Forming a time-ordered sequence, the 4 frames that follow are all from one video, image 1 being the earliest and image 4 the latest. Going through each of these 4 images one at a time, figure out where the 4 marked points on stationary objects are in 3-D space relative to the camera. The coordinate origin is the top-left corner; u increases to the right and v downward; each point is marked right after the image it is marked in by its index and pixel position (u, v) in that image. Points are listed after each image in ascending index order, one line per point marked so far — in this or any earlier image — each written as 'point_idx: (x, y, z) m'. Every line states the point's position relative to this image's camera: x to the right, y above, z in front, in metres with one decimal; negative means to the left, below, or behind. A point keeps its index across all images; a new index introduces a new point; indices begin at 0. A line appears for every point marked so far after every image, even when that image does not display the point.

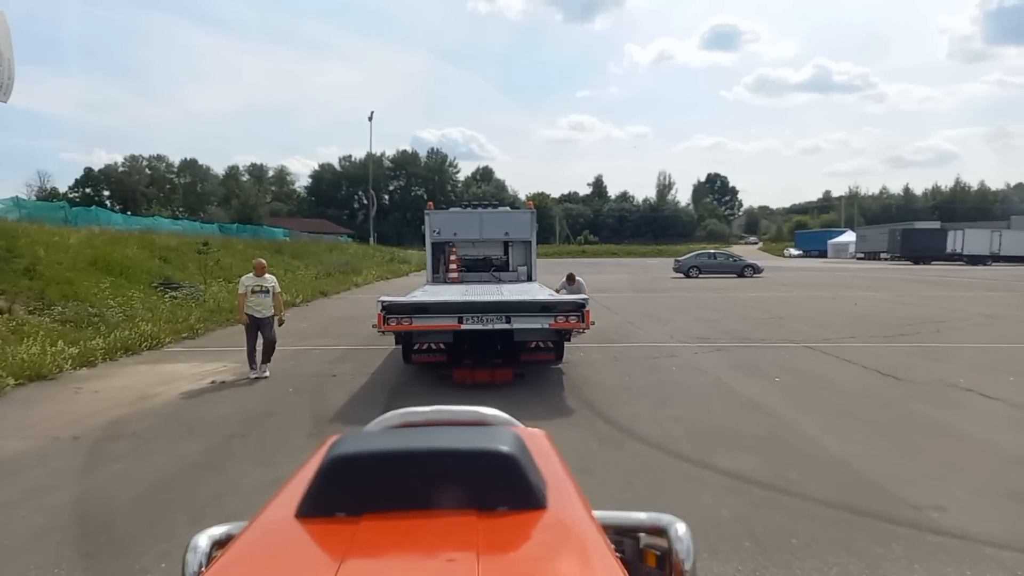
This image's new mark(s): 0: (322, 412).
0: (-2.0, -1.3, +8.1) m
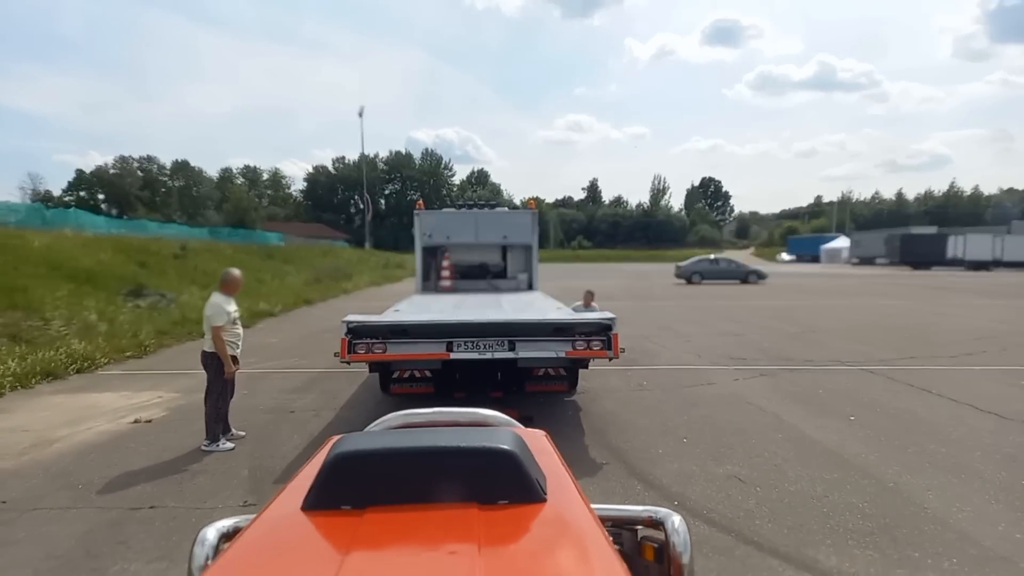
0: (-1.9, -1.4, +6.2) m
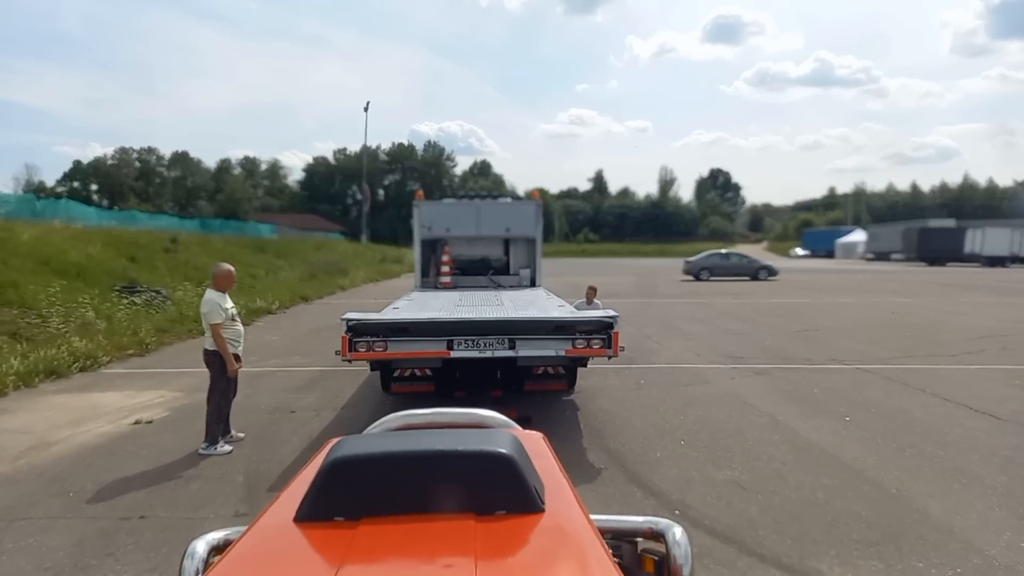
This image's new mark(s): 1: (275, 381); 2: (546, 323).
0: (-1.9, -1.4, +6.1) m
1: (-3.0, -1.2, +10.0) m
2: (+0.3, -0.3, +7.3) m
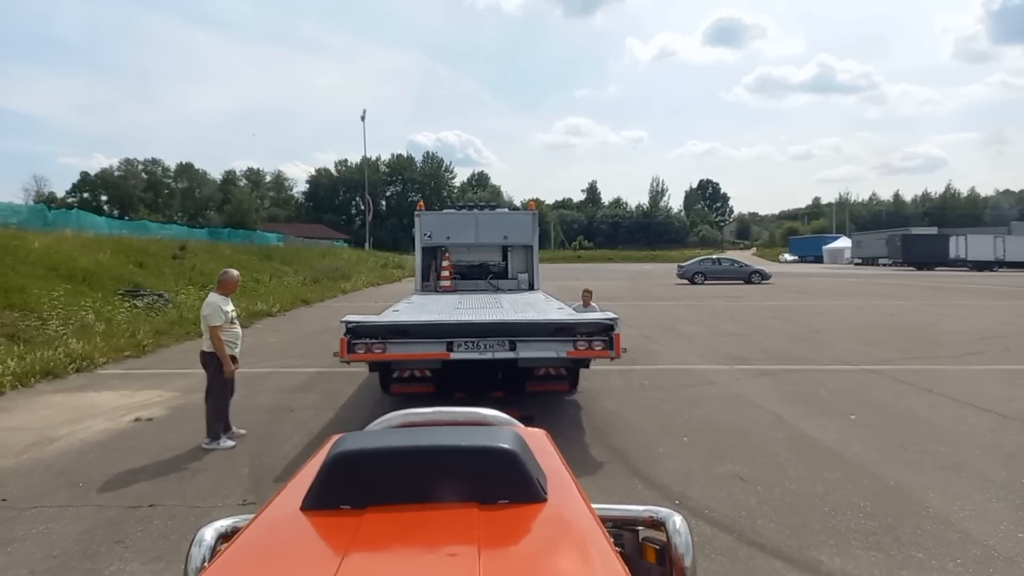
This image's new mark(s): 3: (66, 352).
0: (-1.9, -1.4, +6.2) m
1: (-3.0, -1.2, +10.1) m
2: (+0.3, -0.3, +7.4) m
3: (-6.3, -0.9, +11.0) m
